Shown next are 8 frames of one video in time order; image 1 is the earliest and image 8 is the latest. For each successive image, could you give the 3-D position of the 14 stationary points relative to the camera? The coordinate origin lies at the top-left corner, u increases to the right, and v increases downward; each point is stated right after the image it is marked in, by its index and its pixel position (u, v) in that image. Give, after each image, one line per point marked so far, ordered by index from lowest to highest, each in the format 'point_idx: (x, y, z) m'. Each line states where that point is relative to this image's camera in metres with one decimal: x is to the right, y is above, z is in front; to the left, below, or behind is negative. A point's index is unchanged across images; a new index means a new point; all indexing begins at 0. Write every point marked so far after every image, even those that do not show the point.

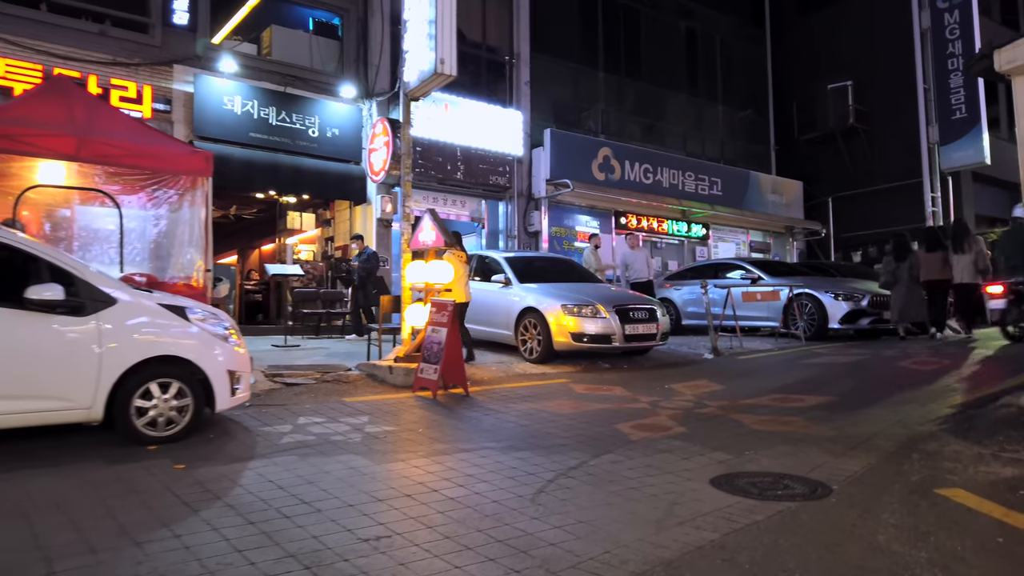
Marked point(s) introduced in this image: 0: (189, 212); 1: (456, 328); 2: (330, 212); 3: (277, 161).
0: (-3.4, +0.8, +8.0) m
1: (-0.5, -0.4, +7.3) m
2: (-3.3, +1.4, +14.0) m
3: (-3.7, +2.0, +12.1) m
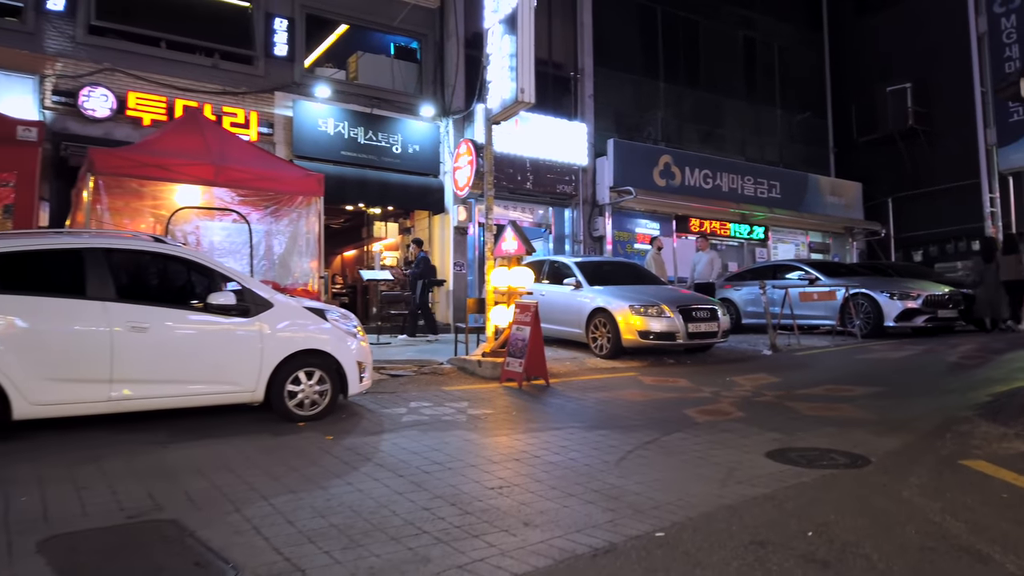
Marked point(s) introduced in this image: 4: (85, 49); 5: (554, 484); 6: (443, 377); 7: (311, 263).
0: (-2.5, +0.8, +9.2) m
1: (+0.3, -0.4, +8.3) m
2: (-2.0, +1.3, +15.2) m
3: (-2.5, +2.0, +13.3) m
4: (-6.3, +3.5, +11.2) m
5: (+0.2, -1.2, +4.5) m
6: (-0.8, -1.0, +8.6) m
7: (-2.4, +0.3, +9.3) m
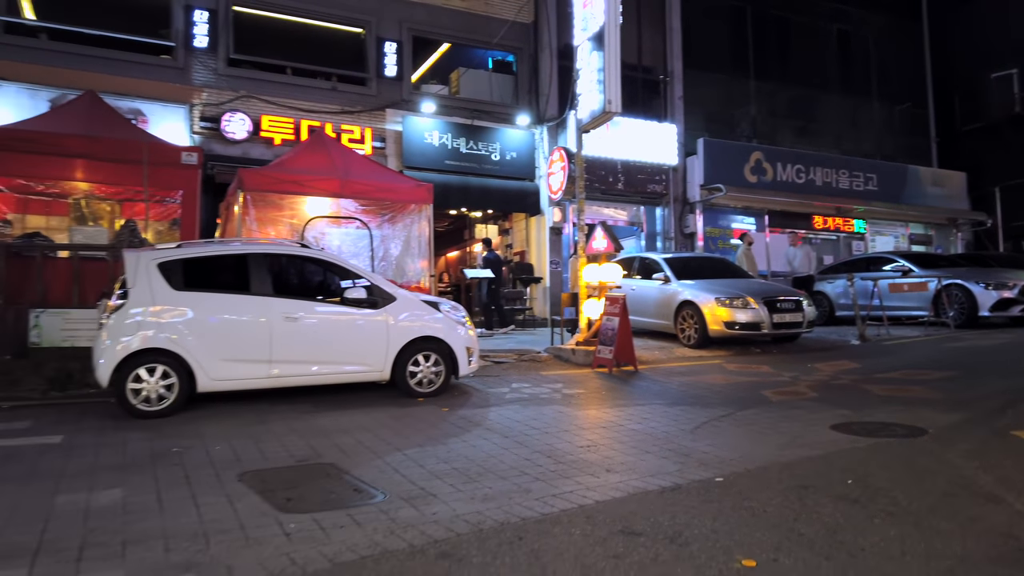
0: (-1.3, +0.8, +10.4) m
1: (+1.4, -0.4, +9.1) m
2: (-0.1, +1.4, +16.2) m
3: (-0.8, +2.0, +14.4) m
4: (-4.8, +3.5, +12.8) m
5: (+0.9, -1.1, +5.4) m
6: (+0.4, -0.9, +9.5) m
7: (-1.2, +0.3, +10.4) m
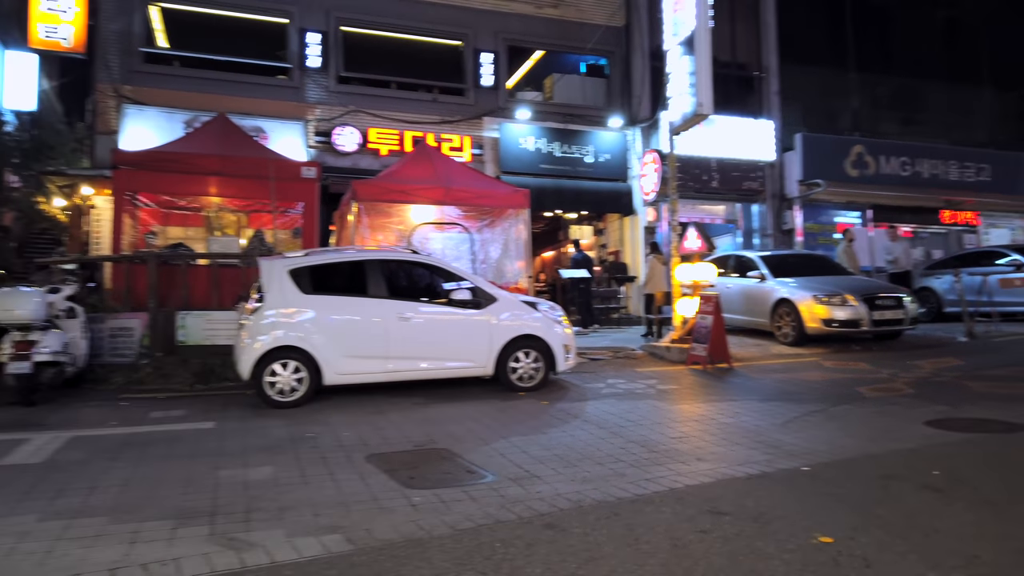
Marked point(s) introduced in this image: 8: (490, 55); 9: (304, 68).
0: (0.0, +0.8, +10.9) m
1: (+2.5, -0.3, +9.3) m
2: (+2.0, +1.4, +16.6) m
3: (+1.0, +2.0, +14.9) m
4: (-3.2, +3.5, +13.8) m
5: (+1.6, -1.1, +5.7) m
6: (+1.6, -0.9, +9.8) m
7: (+0.1, +0.3, +10.9) m
8: (-0.4, +4.5, +14.8) m
9: (-3.7, +3.9, +13.6) m
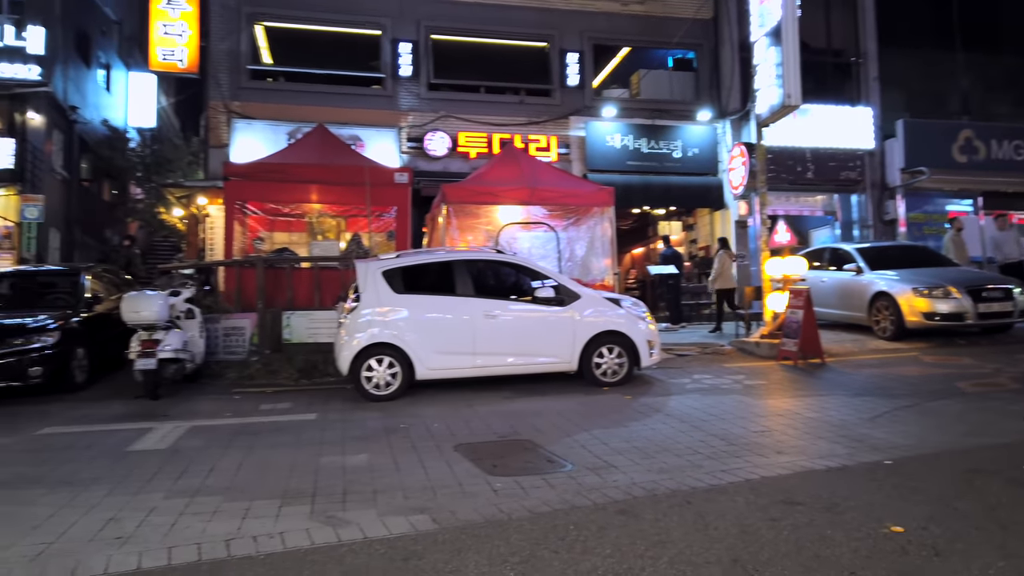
0: (+1.3, +0.8, +11.0) m
1: (+3.6, -0.3, +9.2) m
2: (+3.9, +1.5, +16.4) m
3: (+2.7, +2.1, +14.8) m
4: (-1.6, +3.5, +14.3) m
5: (+2.2, -1.1, +5.6) m
6: (+2.7, -0.9, +9.8) m
7: (+1.4, +0.4, +11.0) m
8: (+1.3, +4.6, +14.9) m
9: (-2.2, +3.9, +14.2) m
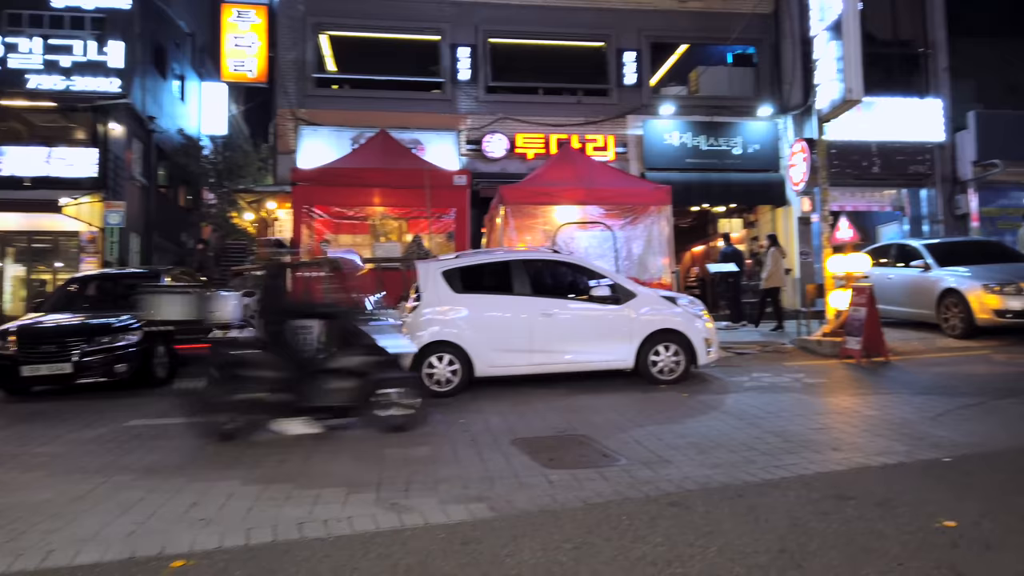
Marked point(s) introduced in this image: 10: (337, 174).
0: (+2.1, +0.9, +11.1) m
1: (+4.3, -0.2, +9.0) m
2: (+5.2, +1.5, +16.2) m
3: (+3.8, +2.1, +14.7) m
4: (-0.5, +3.5, +14.5) m
5: (+2.6, -1.0, +5.6) m
6: (+3.5, -0.8, +9.7) m
7: (+2.2, +0.4, +11.1) m
8: (+2.4, +4.6, +14.9) m
9: (-1.1, +3.9, +14.5) m
10: (-2.5, +1.6, +10.9) m
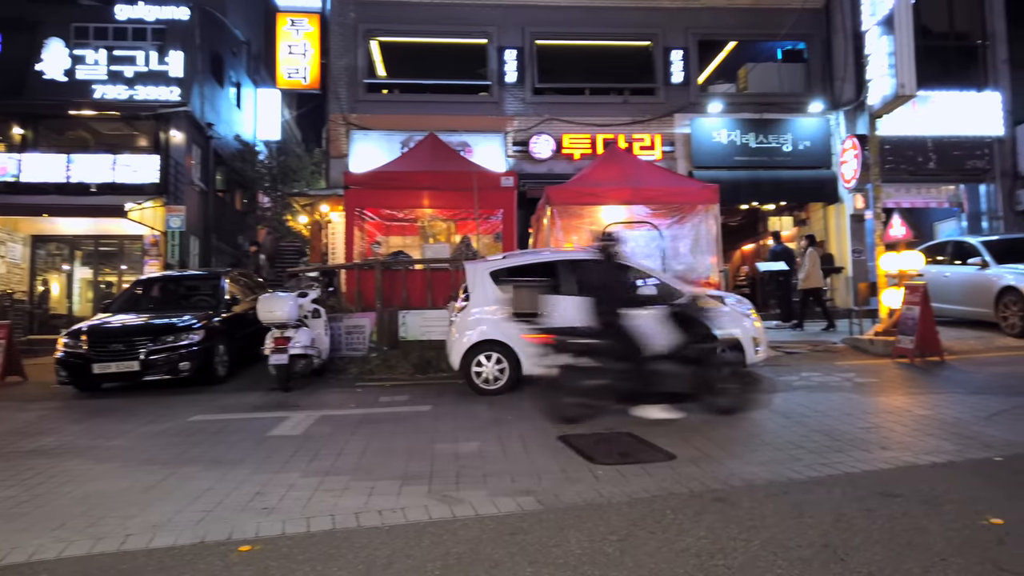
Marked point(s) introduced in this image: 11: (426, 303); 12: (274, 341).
0: (+2.8, +0.9, +11.0) m
1: (+4.8, -0.2, +8.8) m
2: (+6.2, +1.6, +16.0) m
3: (+4.7, +2.1, +14.6) m
4: (+0.4, +3.5, +14.7) m
5: (+3.0, -1.0, +5.6) m
6: (+4.1, -0.8, +9.6) m
7: (+2.9, +0.4, +11.0) m
8: (+3.3, +4.6, +14.9) m
9: (-0.2, +3.9, +14.6) m
10: (-1.8, +1.6, +11.2) m
11: (-1.1, -0.2, +9.9) m
12: (-2.6, -0.6, +8.2) m
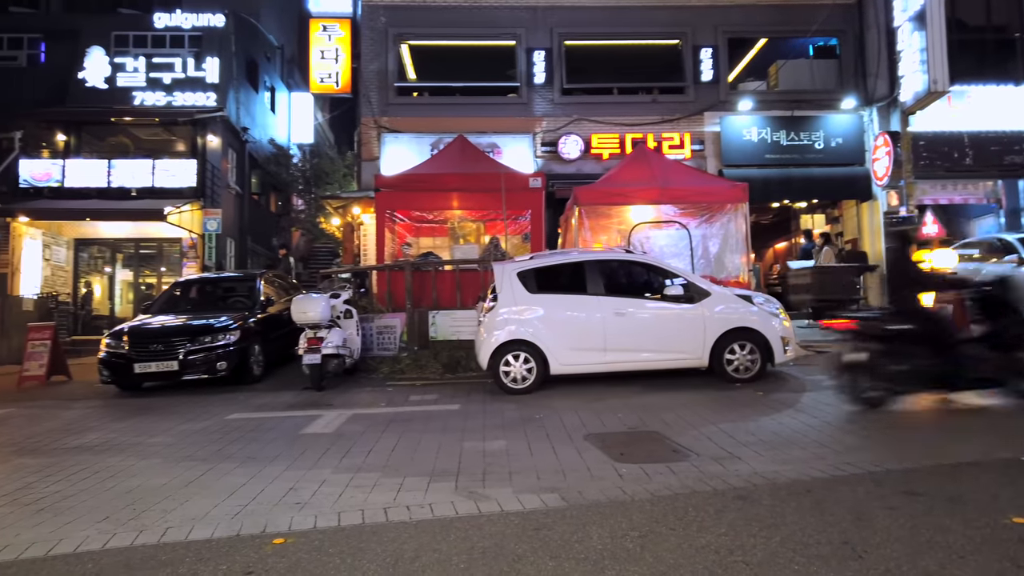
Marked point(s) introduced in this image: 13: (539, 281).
0: (+3.2, +0.9, +11.0) m
1: (+5.2, -0.2, +8.7) m
2: (+6.8, +1.6, +15.8) m
3: (+5.3, +2.2, +14.5) m
4: (+1.0, +3.5, +14.7) m
5: (+3.2, -1.0, +5.5) m
6: (+4.4, -0.8, +9.5) m
7: (+3.3, +0.4, +11.0) m
8: (+3.9, +4.6, +14.8) m
9: (+0.4, +3.9, +14.7) m
10: (-1.4, +1.6, +11.4) m
11: (-0.7, -0.2, +10.0) m
12: (-2.3, -0.6, +8.4) m
13: (+0.3, +0.1, +8.1) m
